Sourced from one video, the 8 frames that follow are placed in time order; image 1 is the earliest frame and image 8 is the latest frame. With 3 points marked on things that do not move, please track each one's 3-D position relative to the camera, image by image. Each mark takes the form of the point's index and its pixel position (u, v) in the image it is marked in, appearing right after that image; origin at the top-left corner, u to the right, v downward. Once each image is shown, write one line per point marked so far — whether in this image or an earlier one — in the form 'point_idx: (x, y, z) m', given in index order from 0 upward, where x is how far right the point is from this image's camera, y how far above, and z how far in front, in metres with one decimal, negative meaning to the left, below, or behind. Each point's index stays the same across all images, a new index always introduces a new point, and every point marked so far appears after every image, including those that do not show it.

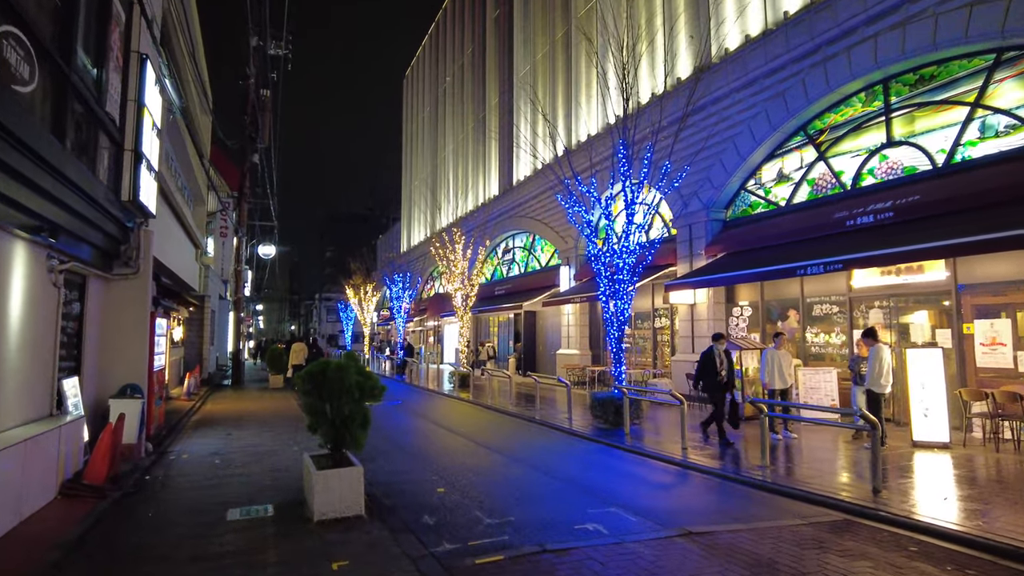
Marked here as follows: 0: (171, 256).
0: (-8.9, +0.8, +17.0) m
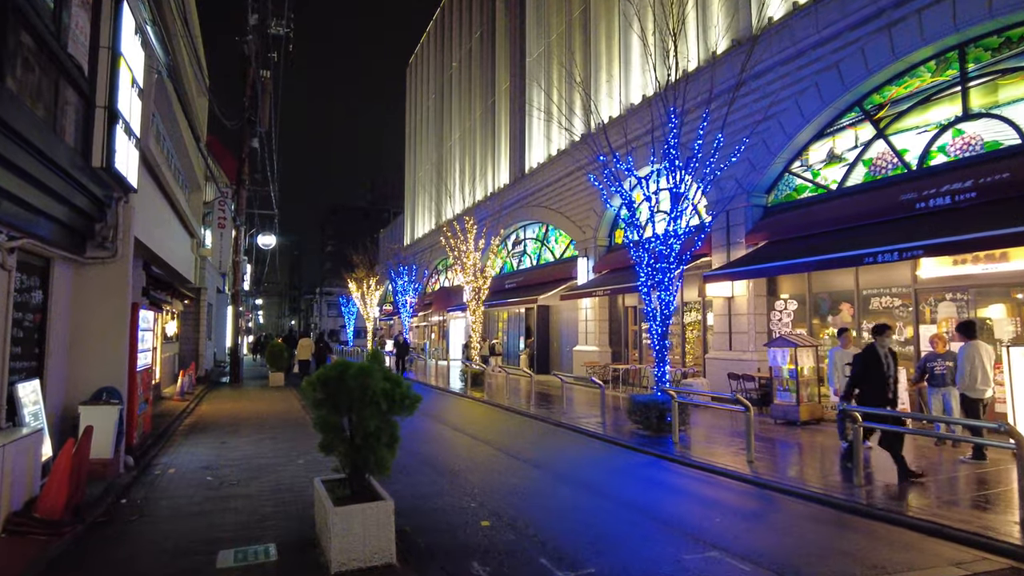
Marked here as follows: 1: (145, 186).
0: (-8.3, +1.1, +15.6) m
1: (-7.1, +2.0, +12.5) m
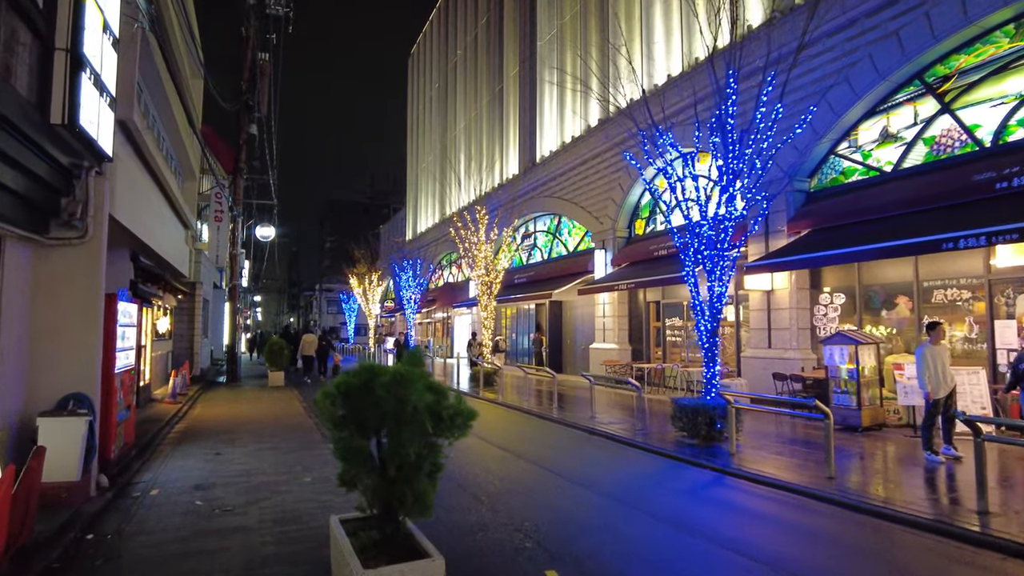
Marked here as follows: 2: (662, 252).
0: (-7.8, +1.2, +14.3) m
1: (-6.6, +2.1, +11.2) m
2: (+4.5, +1.1, +19.4) m
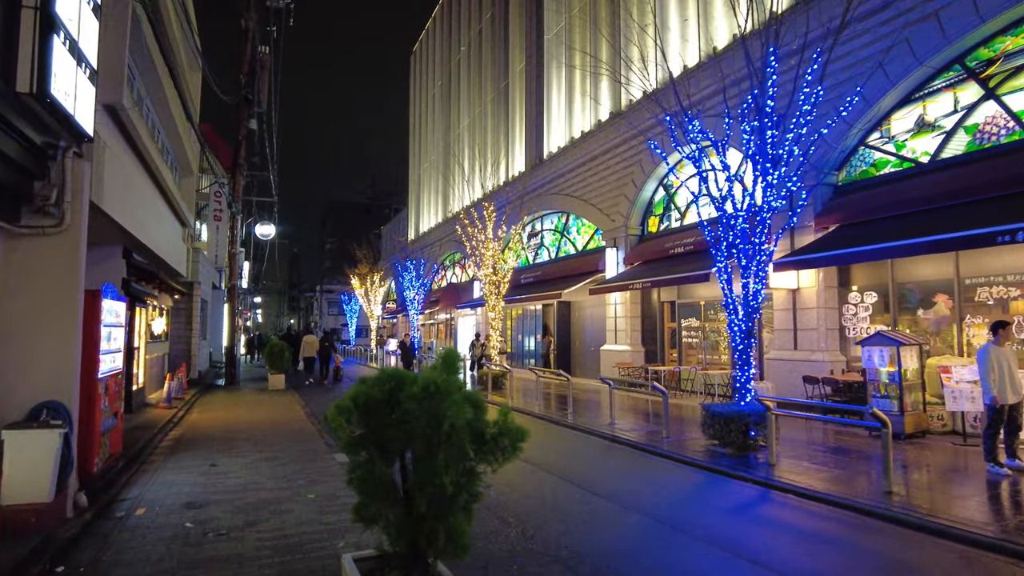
0: (-7.6, +1.3, +13.5) m
1: (-6.3, +2.1, +10.5) m
2: (+4.7, +1.1, +18.6) m
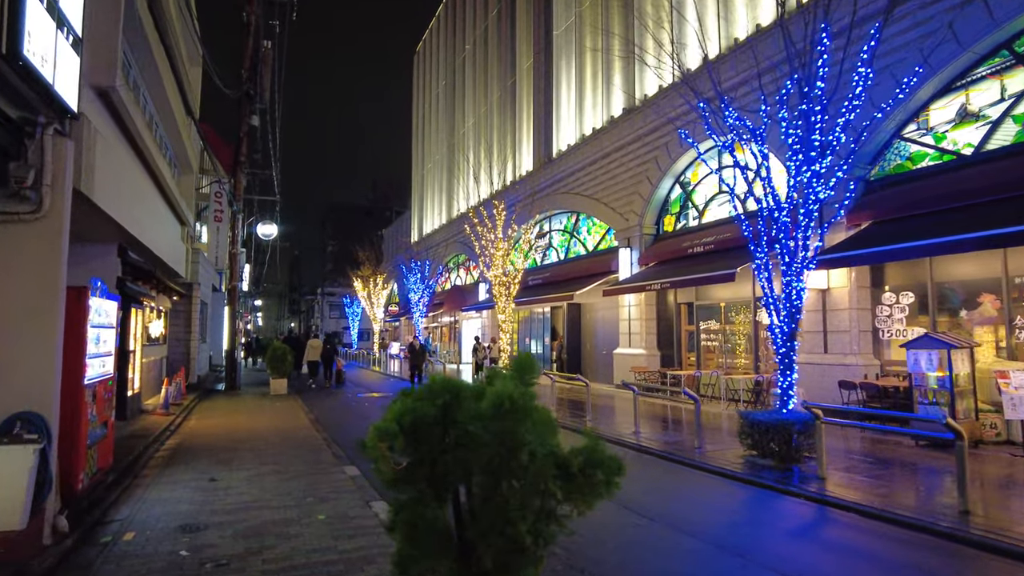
0: (-7.2, +1.3, +12.8) m
1: (-6.0, +2.2, +9.7) m
2: (+5.1, +1.1, +17.9) m
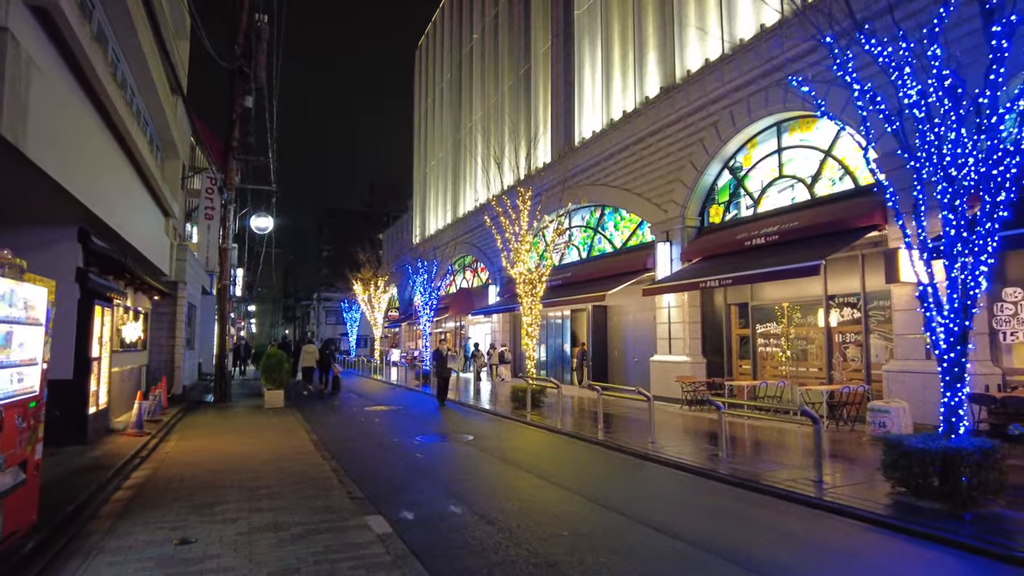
0: (-6.5, +1.4, +10.5) m
1: (-5.2, +2.3, +7.4) m
2: (+5.8, +1.1, +15.7) m
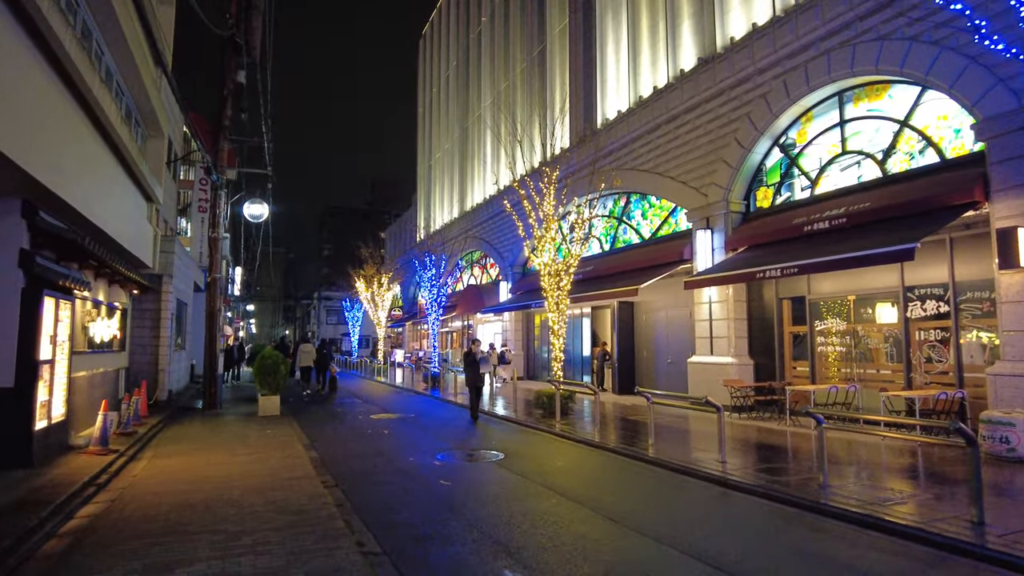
0: (-5.9, +1.5, +8.6) m
1: (-4.6, +2.5, +5.5) m
2: (+6.4, +1.3, +13.7) m
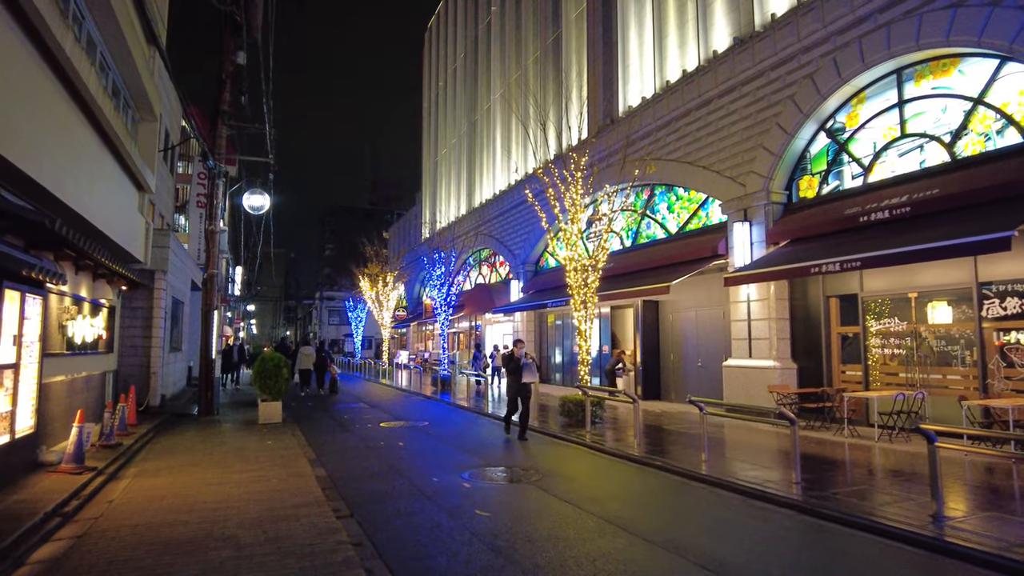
0: (-5.4, +1.6, +7.3) m
1: (-4.1, +2.6, +4.2) m
2: (+6.9, +1.4, +12.4) m
